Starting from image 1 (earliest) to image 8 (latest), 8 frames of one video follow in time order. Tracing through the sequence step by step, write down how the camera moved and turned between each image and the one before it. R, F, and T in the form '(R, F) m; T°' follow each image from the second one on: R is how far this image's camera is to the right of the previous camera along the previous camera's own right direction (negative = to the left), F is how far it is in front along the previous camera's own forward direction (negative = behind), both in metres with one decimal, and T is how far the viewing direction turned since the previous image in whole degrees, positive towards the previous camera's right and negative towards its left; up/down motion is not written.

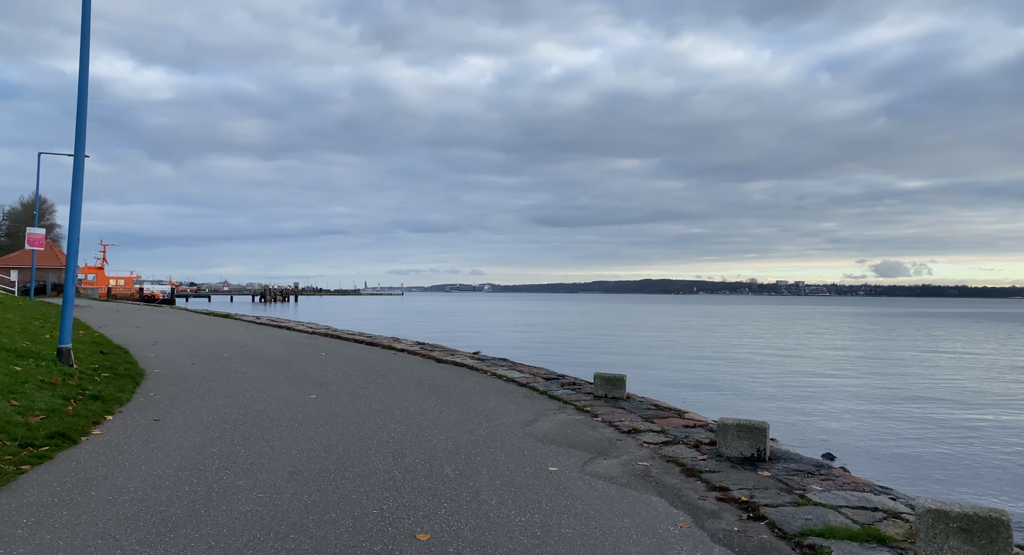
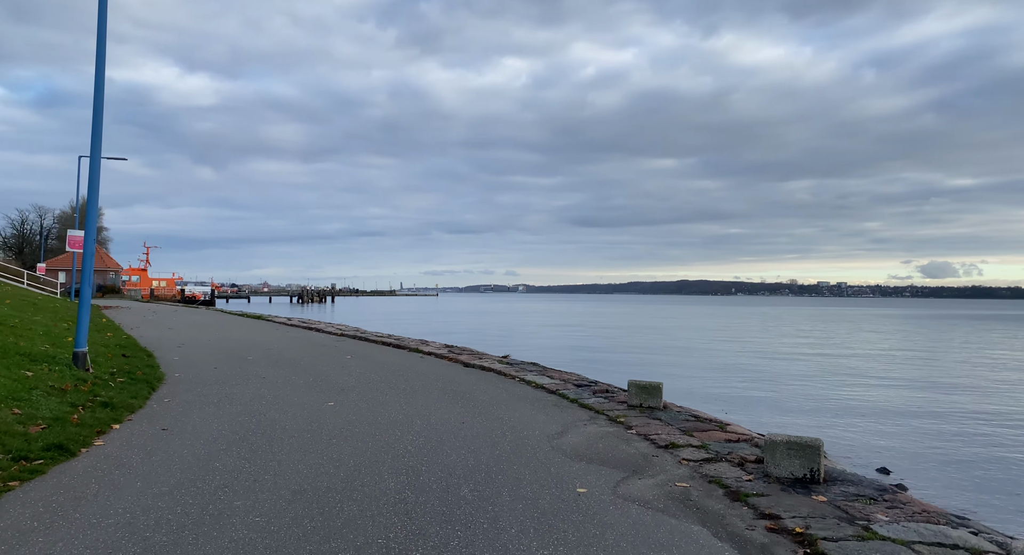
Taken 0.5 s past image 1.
(+0.1, +0.6) m; -3°
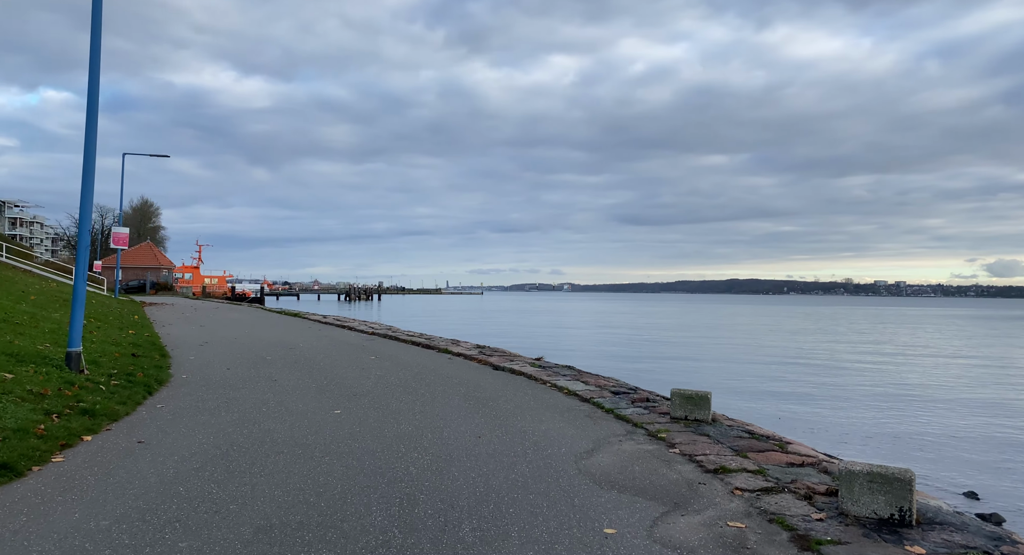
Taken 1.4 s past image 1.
(+0.2, +1.1) m; -4°
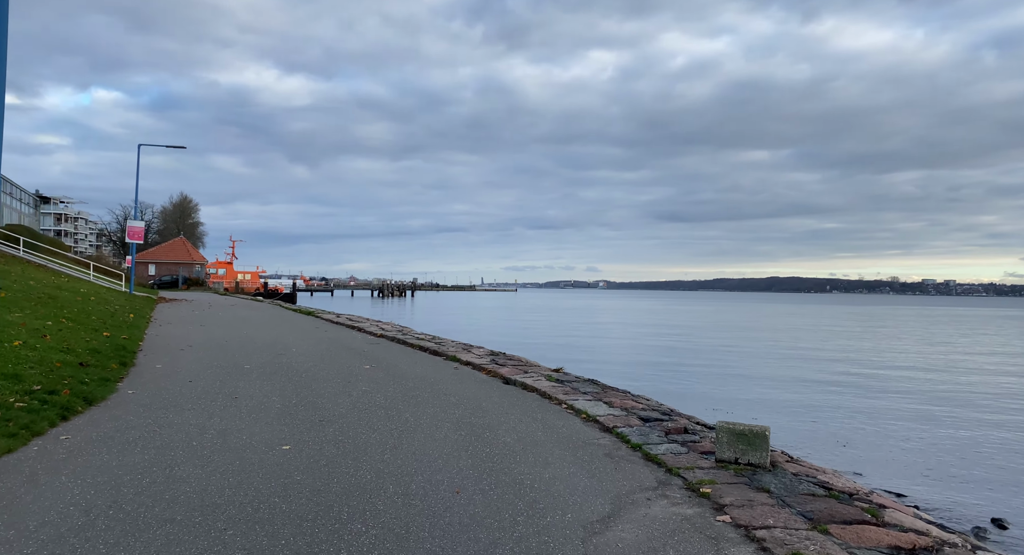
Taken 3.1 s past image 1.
(+0.4, +2.0) m; -3°
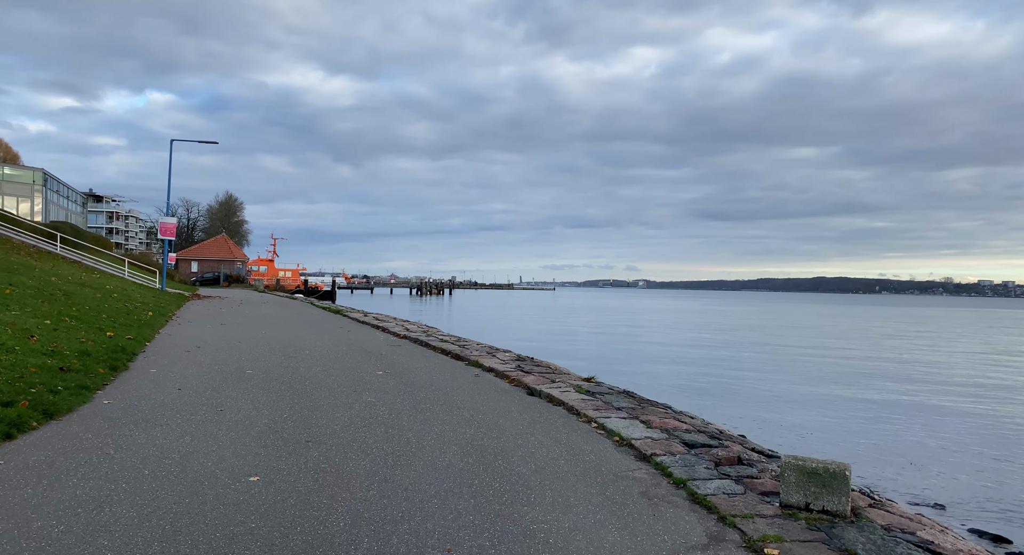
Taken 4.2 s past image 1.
(+0.2, +1.3) m; -3°
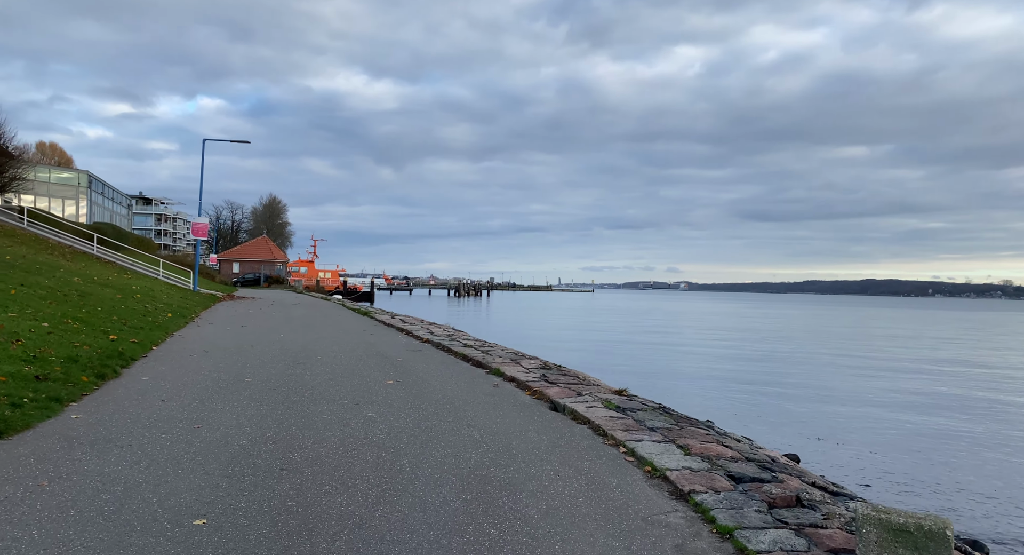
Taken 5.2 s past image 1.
(+0.3, +1.1) m; -3°
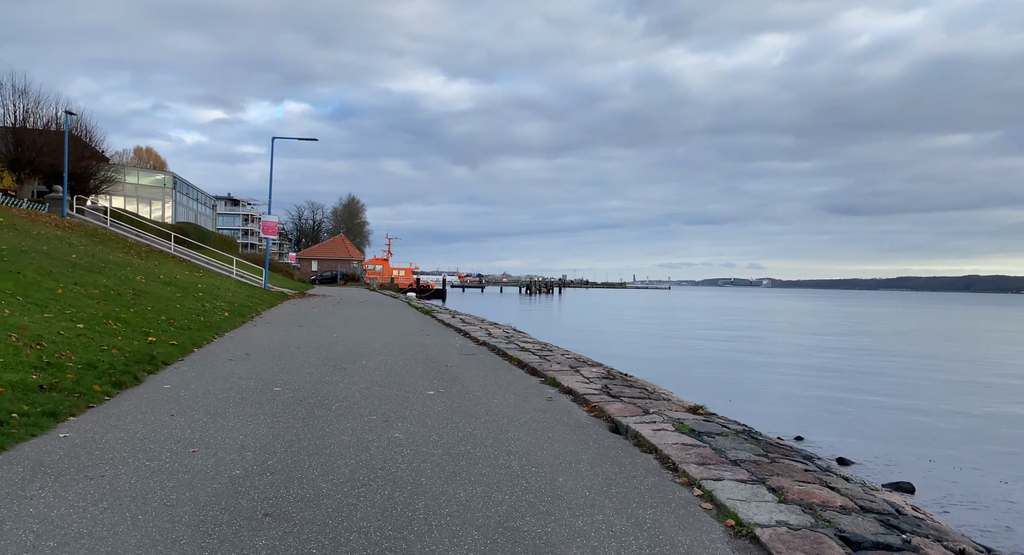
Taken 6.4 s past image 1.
(+0.3, +1.4) m; -6°
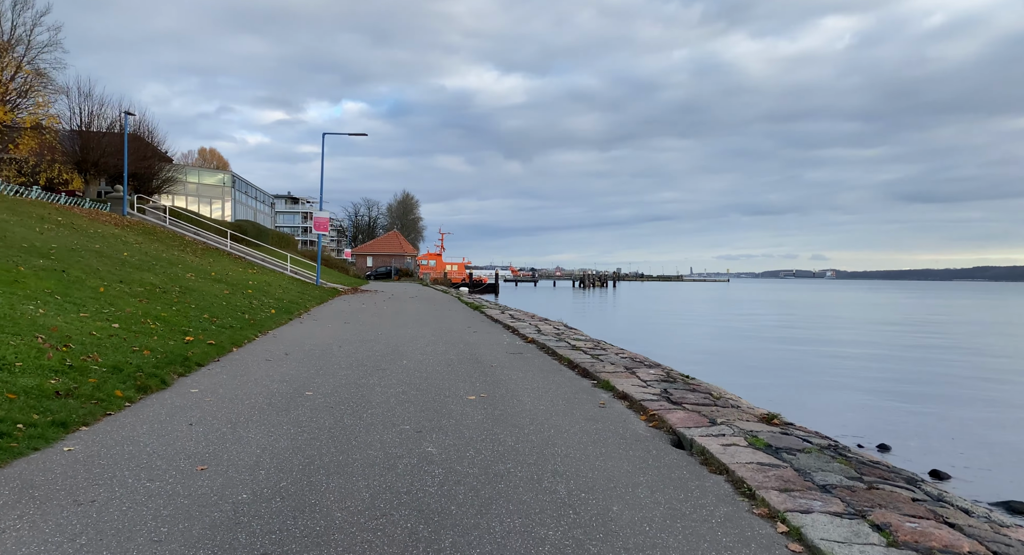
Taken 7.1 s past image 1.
(+0.1, +0.9) m; -5°
